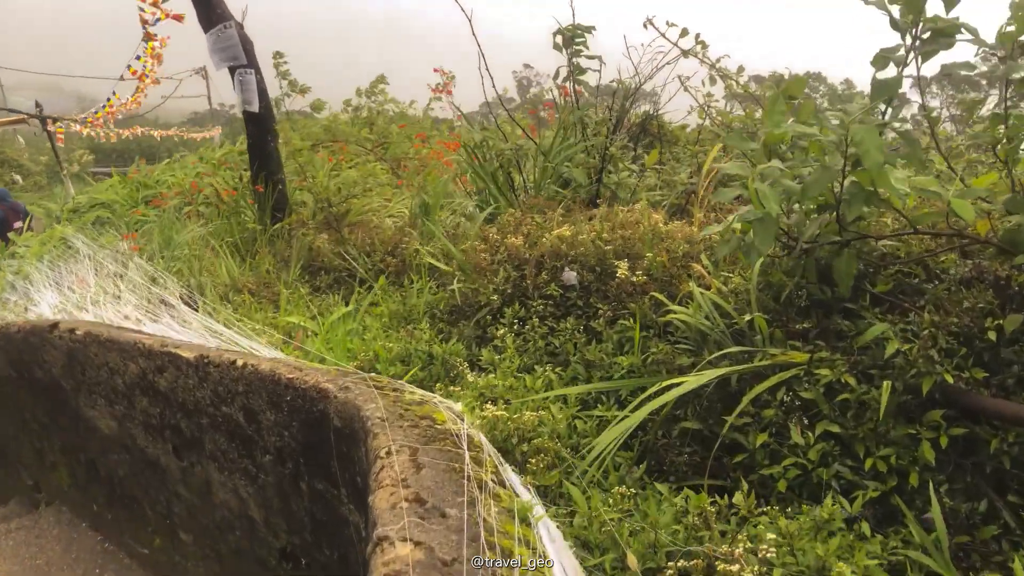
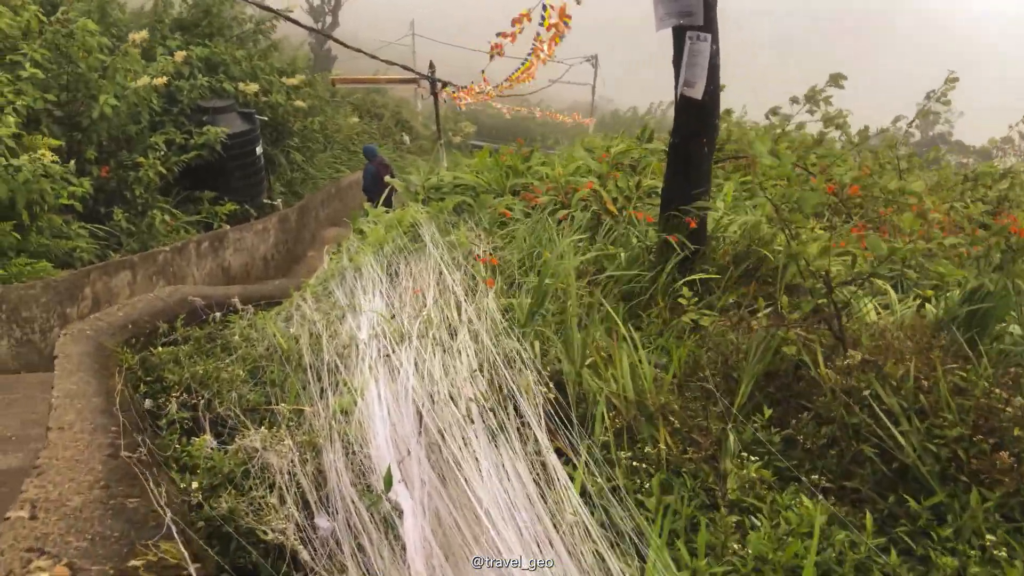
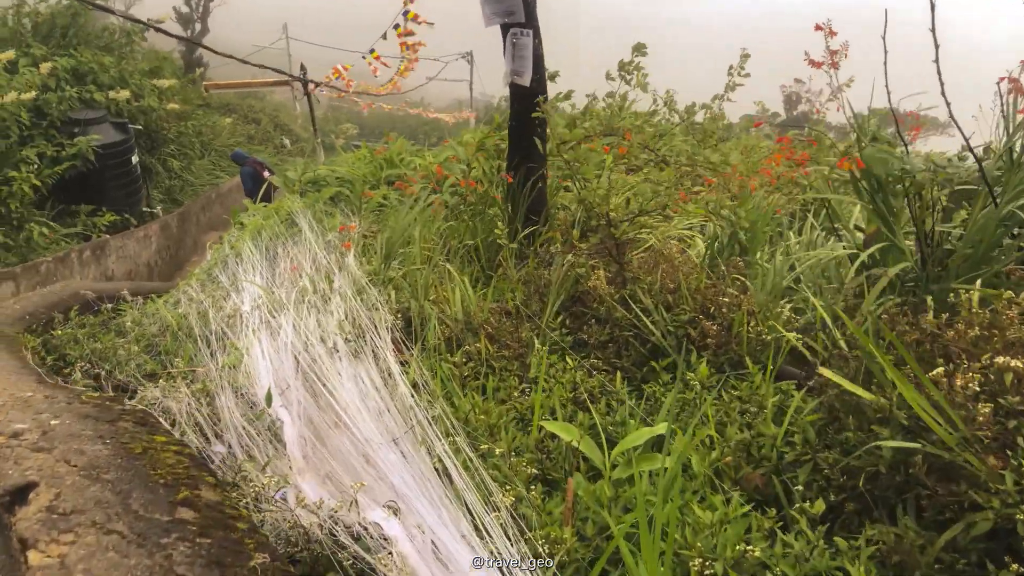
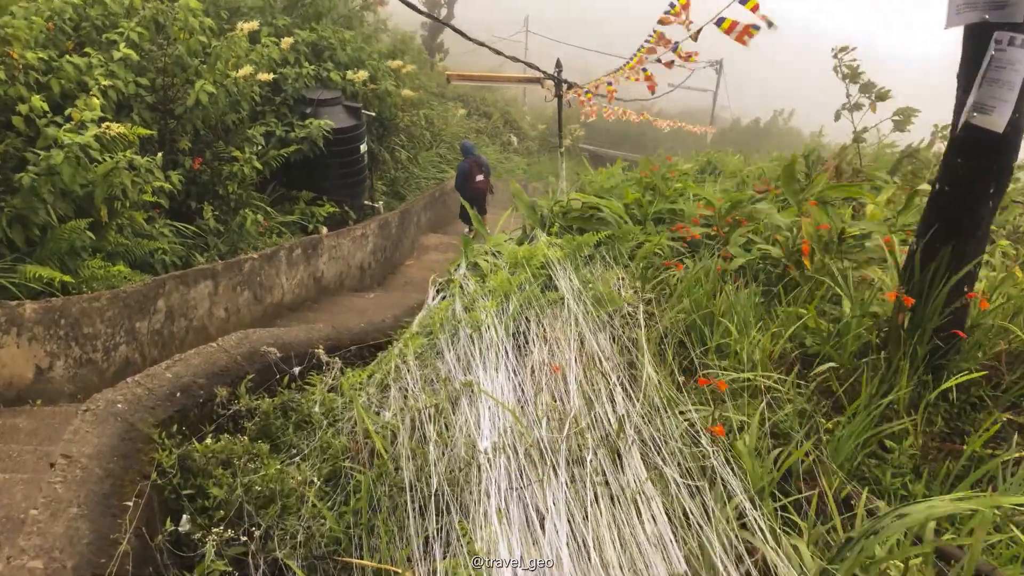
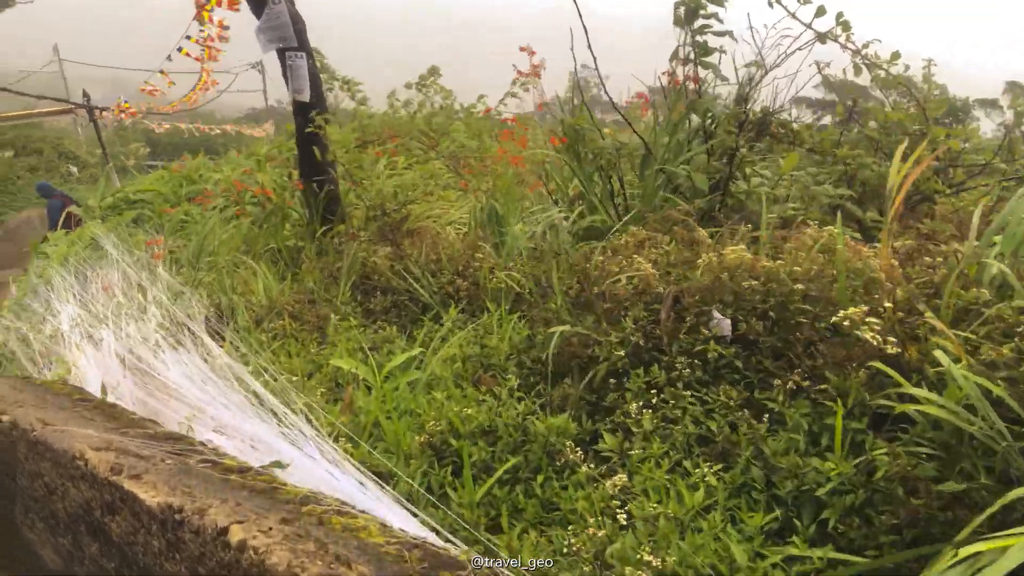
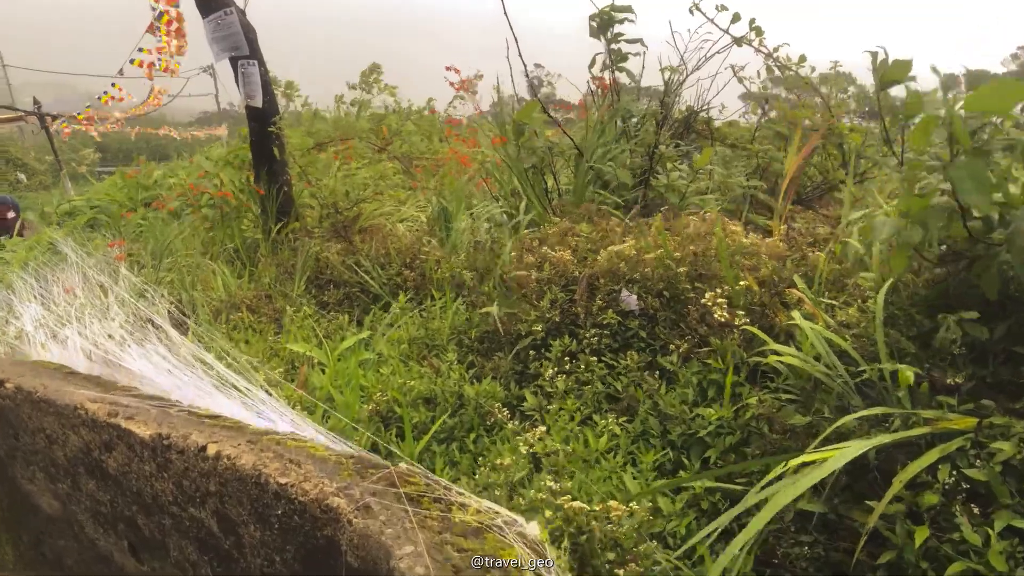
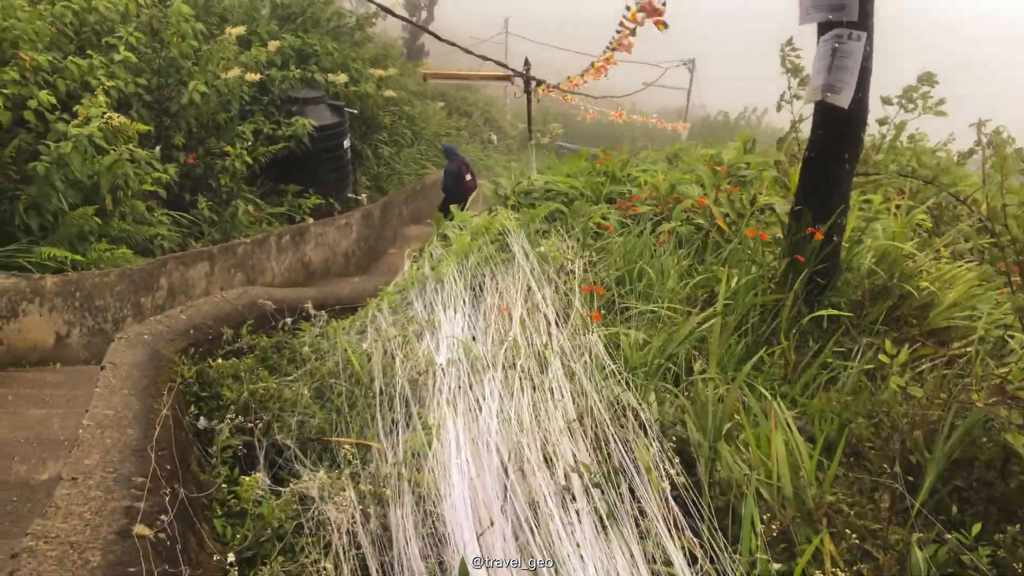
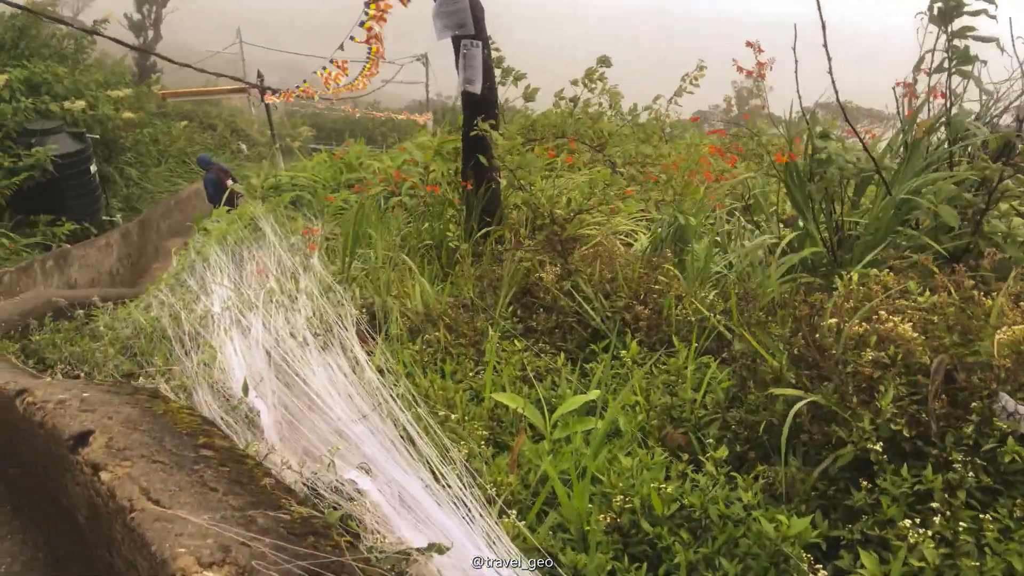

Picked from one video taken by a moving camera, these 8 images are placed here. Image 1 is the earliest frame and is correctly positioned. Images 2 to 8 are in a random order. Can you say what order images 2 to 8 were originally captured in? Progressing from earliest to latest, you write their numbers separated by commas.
6, 5, 8, 3, 2, 7, 4
